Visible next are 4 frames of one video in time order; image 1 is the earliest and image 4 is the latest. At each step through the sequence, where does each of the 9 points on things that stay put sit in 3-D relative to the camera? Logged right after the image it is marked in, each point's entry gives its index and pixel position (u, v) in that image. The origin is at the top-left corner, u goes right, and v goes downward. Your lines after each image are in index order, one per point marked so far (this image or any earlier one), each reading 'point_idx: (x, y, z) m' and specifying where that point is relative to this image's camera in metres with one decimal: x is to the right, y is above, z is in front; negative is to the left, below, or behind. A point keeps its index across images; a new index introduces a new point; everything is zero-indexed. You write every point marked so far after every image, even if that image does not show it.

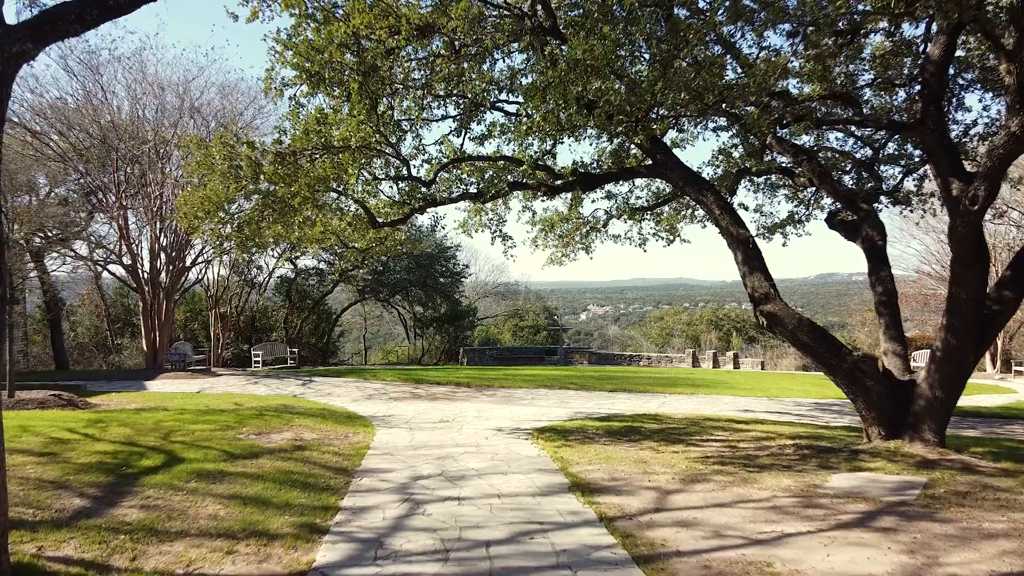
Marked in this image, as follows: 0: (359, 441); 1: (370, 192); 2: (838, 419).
0: (-2.9, -3.0, +8.1) m
1: (-3.0, +2.0, +8.8) m
2: (+8.5, -3.4, +10.9) m
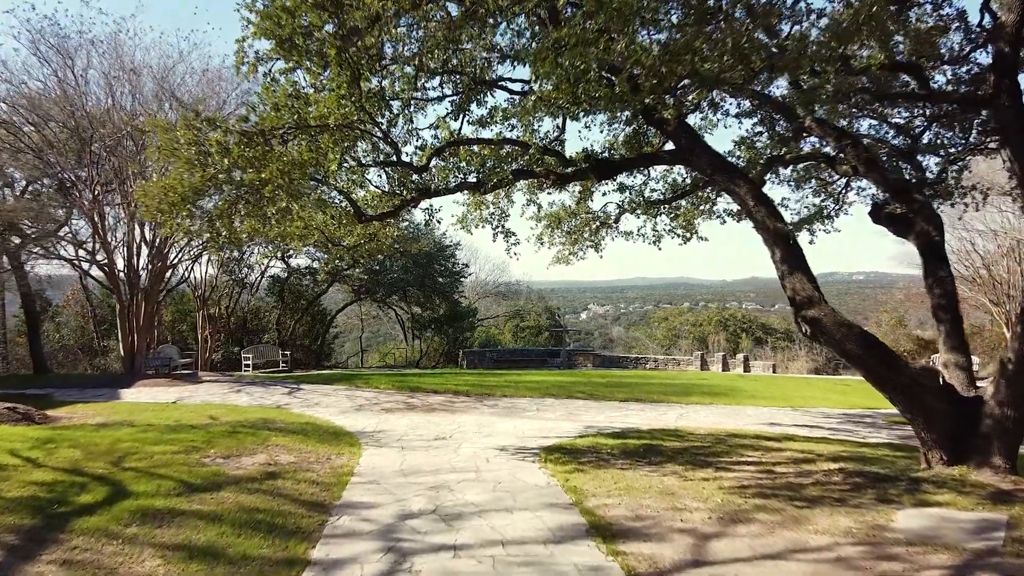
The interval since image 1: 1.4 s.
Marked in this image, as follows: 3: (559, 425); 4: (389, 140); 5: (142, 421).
0: (-2.9, -3.0, +7.1) m
1: (-2.9, +2.0, +7.8) m
2: (+8.6, -3.4, +9.9) m
3: (+1.1, -3.2, +9.7) m
4: (-2.2, +2.6, +7.4) m
5: (-8.2, -3.0, +9.3) m
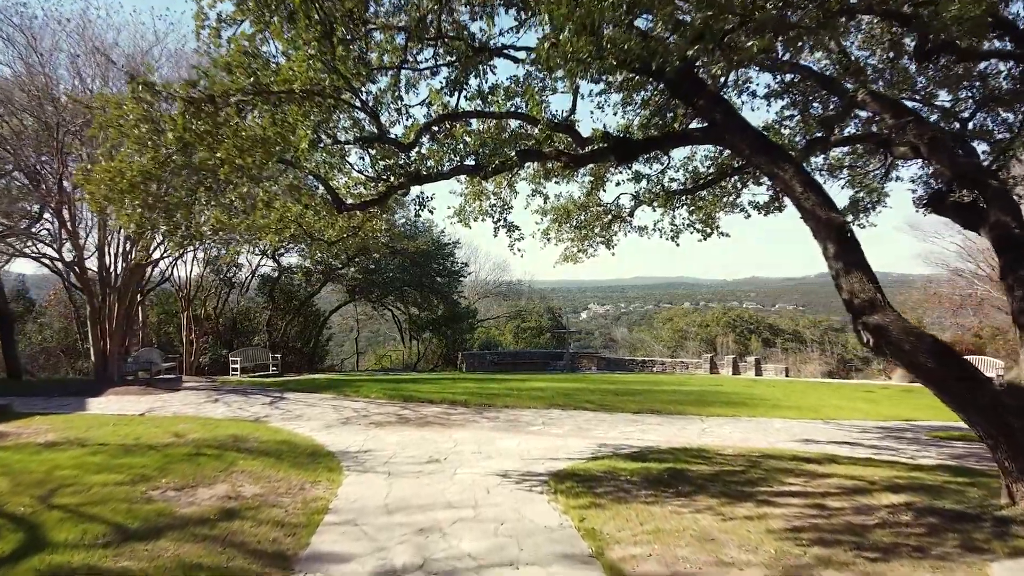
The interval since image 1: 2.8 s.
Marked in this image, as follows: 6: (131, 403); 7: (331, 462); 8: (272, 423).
0: (-2.8, -3.0, +6.0) m
1: (-2.8, +2.0, +6.7) m
2: (+8.6, -3.5, +8.8) m
3: (+1.2, -3.2, +8.6) m
4: (-2.1, +2.6, +6.3) m
5: (-8.1, -3.0, +8.2) m
6: (-10.6, -3.2, +11.7) m
7: (-3.2, -3.1, +7.4) m
8: (-5.6, -3.1, +9.8) m
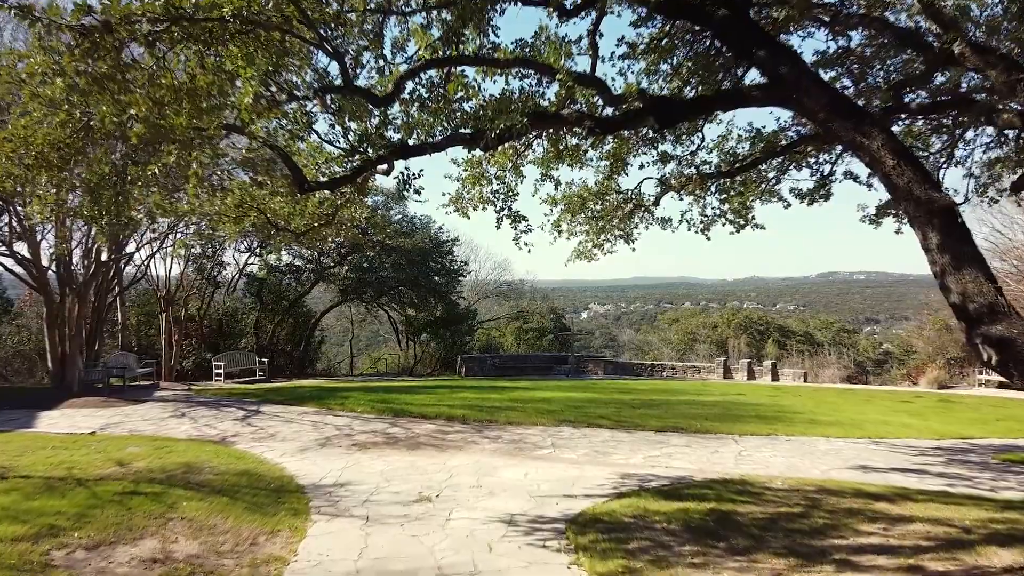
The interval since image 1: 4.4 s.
0: (-2.7, -3.0, +4.6) m
1: (-2.7, +2.0, +5.3) m
2: (+8.7, -3.5, +7.4) m
3: (+1.3, -3.2, +7.3) m
4: (-2.0, +2.6, +4.9) m
5: (-8.0, -3.0, +6.9) m
6: (-10.5, -3.2, +10.4) m
7: (-3.1, -3.1, +6.1) m
8: (-5.5, -3.1, +8.4) m
